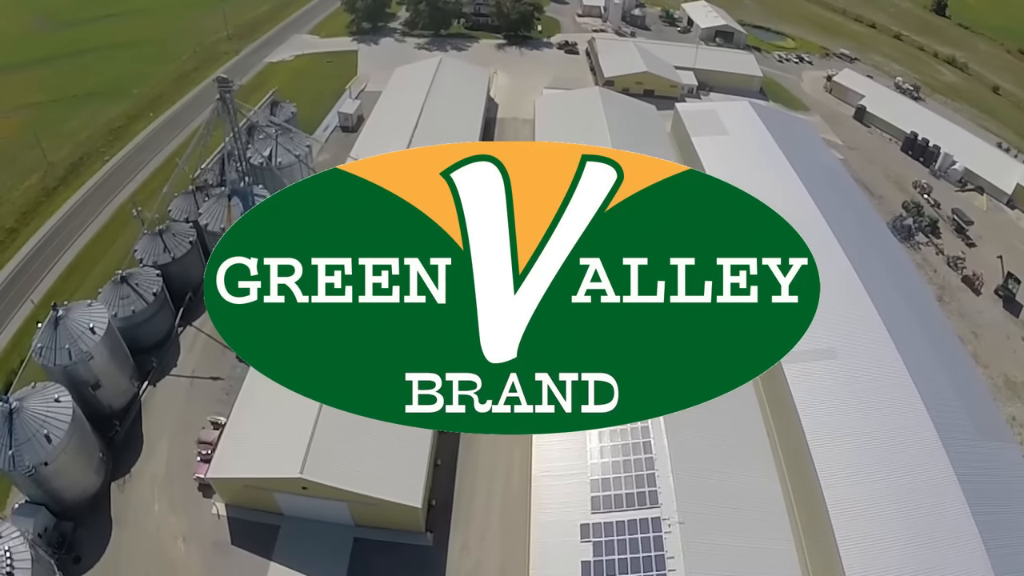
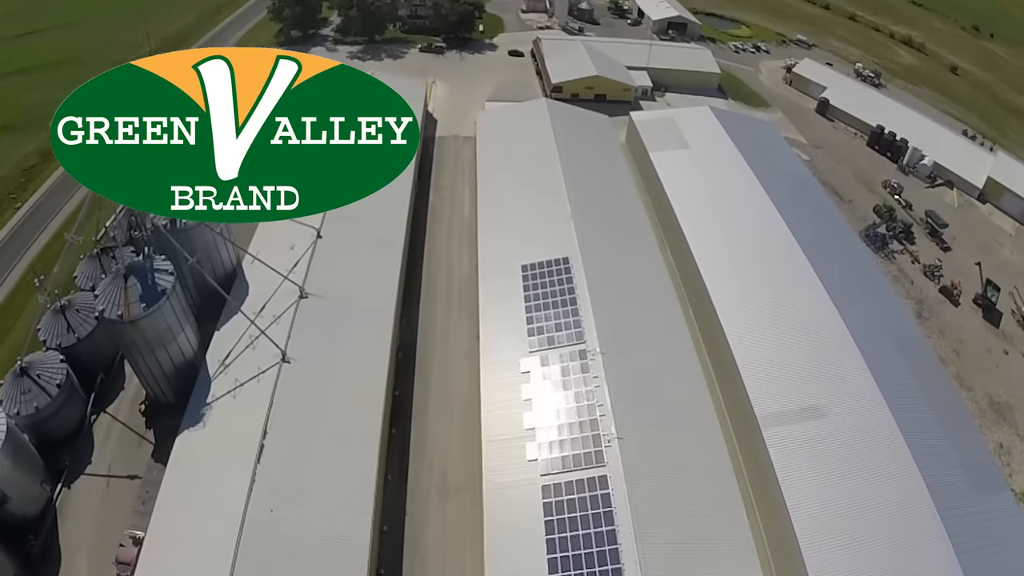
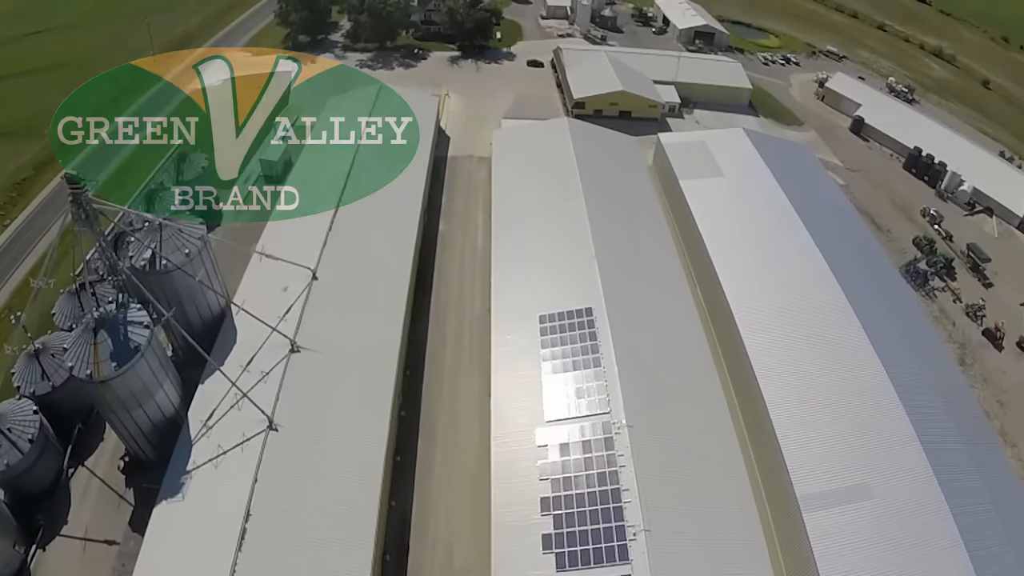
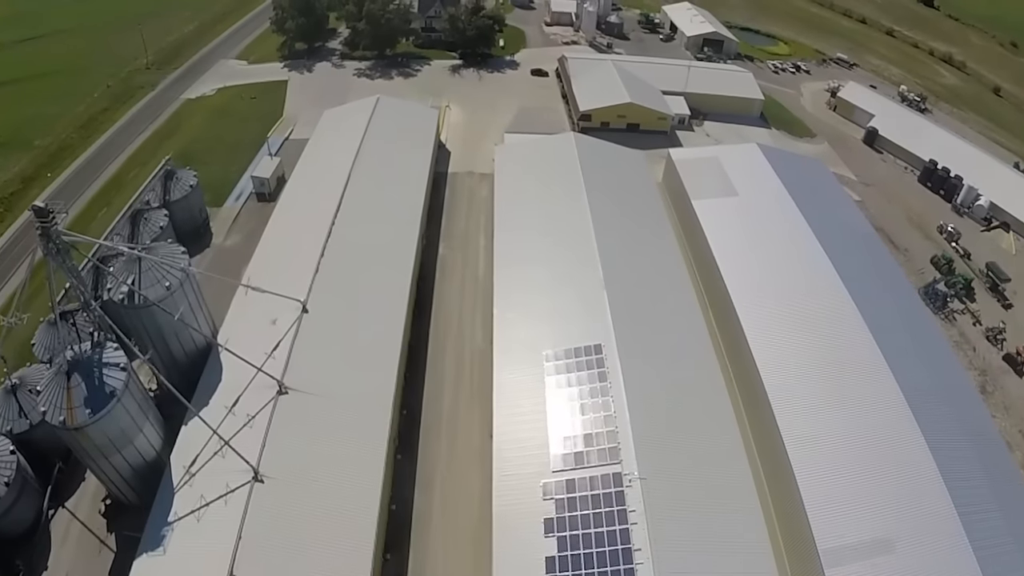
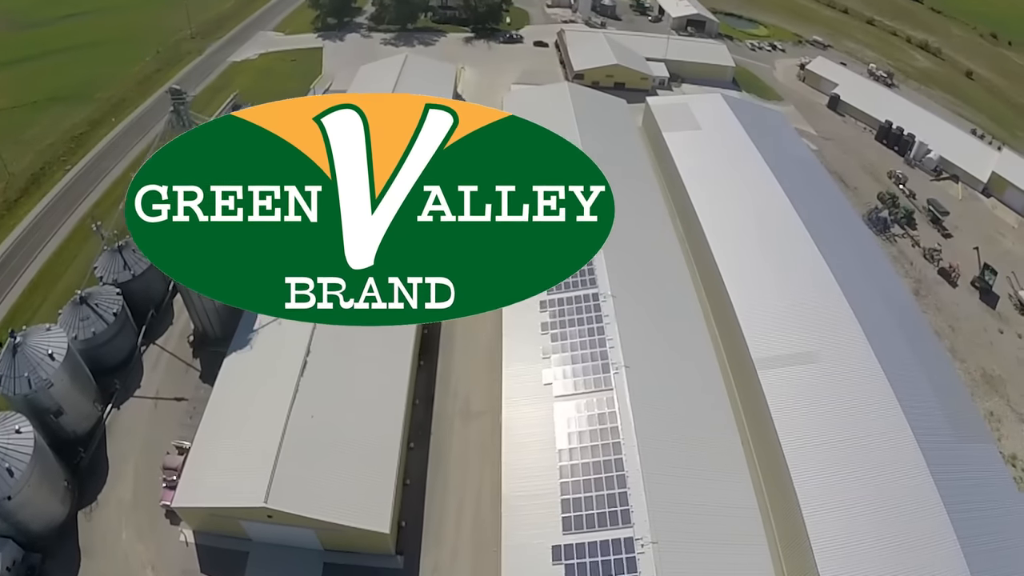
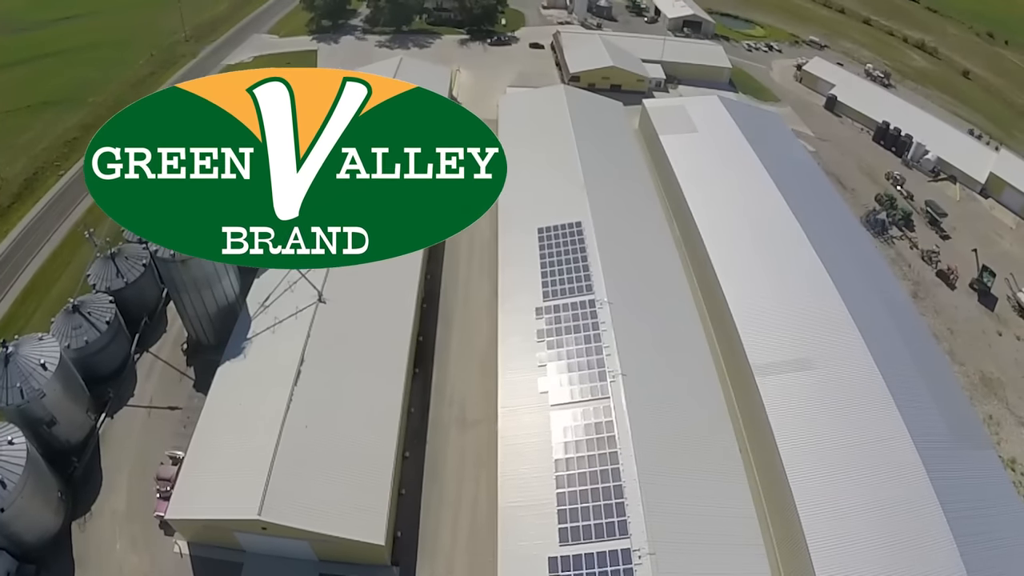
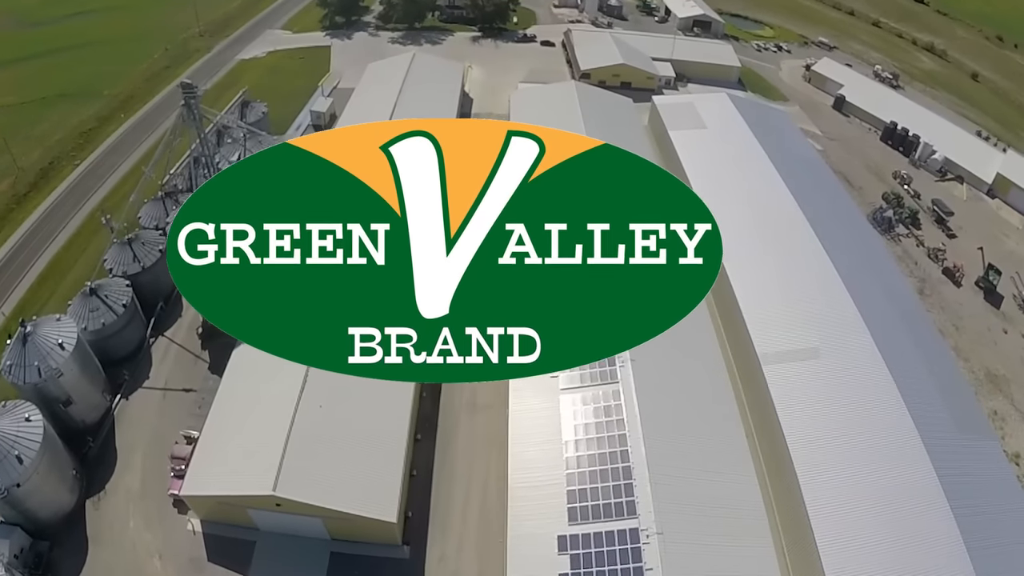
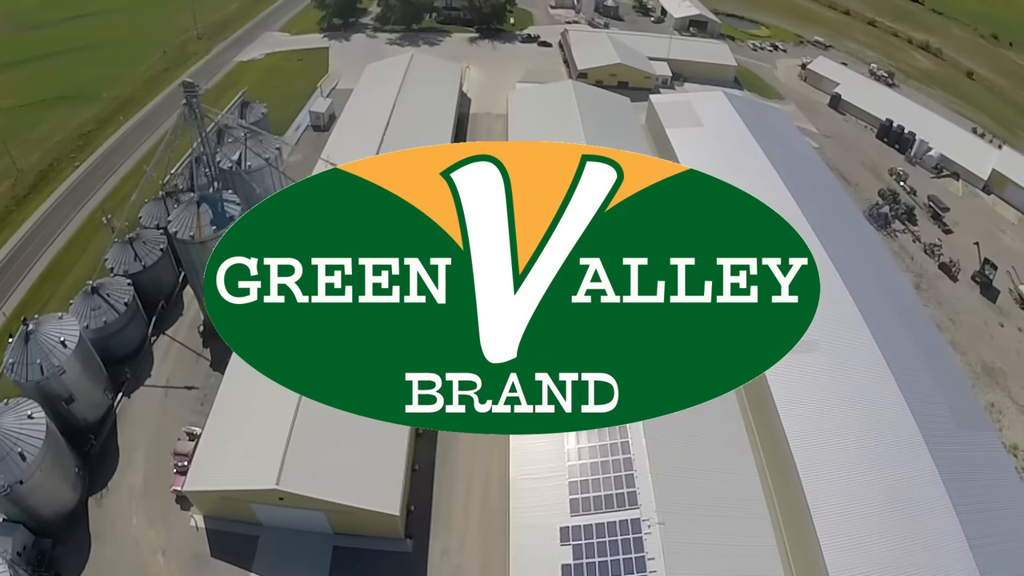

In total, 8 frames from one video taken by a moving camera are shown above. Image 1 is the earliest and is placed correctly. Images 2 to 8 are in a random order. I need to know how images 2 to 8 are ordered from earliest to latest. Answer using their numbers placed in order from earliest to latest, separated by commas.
8, 7, 5, 6, 2, 3, 4
